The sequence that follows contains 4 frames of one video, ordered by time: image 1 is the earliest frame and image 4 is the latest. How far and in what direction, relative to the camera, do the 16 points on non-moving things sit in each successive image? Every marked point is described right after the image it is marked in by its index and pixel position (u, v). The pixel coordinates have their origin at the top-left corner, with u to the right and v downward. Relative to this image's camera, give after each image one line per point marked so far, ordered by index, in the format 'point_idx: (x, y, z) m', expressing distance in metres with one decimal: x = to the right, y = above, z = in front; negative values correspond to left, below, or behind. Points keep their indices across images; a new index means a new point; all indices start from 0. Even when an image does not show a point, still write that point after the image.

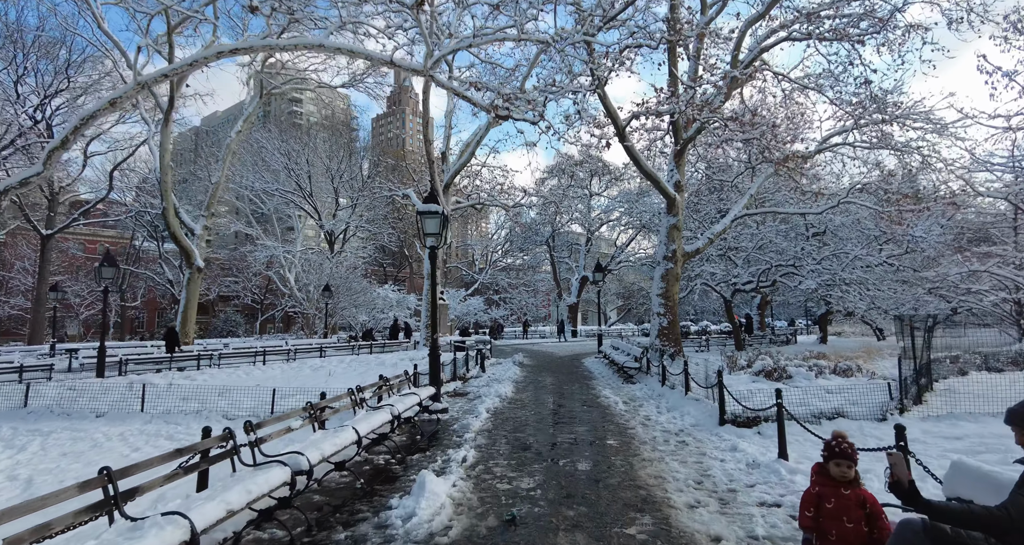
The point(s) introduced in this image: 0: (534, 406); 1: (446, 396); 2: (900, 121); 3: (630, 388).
0: (+0.4, -2.7, +11.1) m
1: (-1.4, -2.7, +12.2) m
2: (+13.0, +5.0, +18.5) m
3: (+2.8, -2.8, +13.2) m
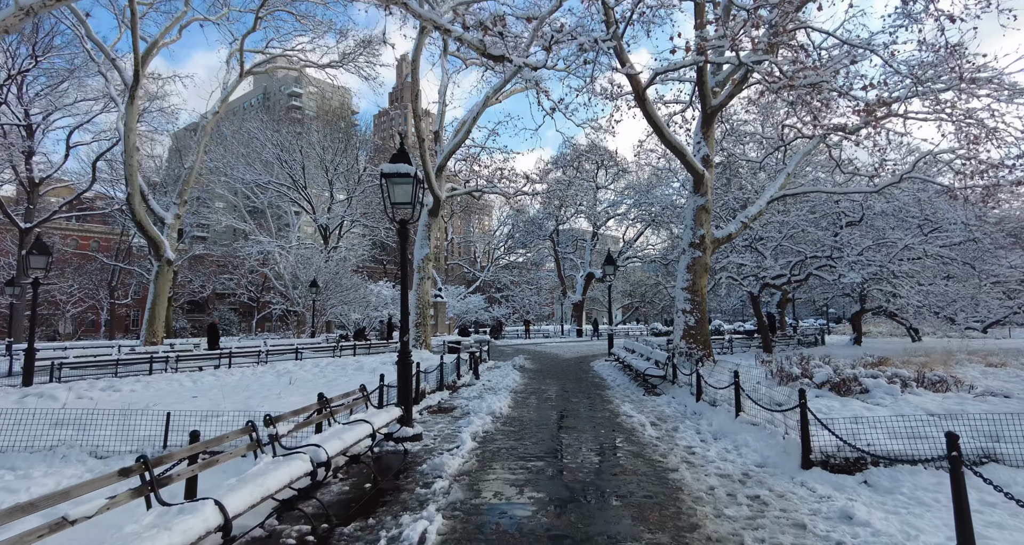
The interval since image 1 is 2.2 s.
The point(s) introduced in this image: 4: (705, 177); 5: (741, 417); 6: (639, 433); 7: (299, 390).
0: (+0.4, -2.4, +8.6) m
1: (-1.5, -2.5, +9.7) m
2: (+13.0, +5.3, +15.9) m
3: (+2.7, -2.5, +10.6) m
4: (+5.1, +2.5, +14.7) m
5: (+3.2, -2.1, +7.9) m
6: (+1.9, -2.4, +8.3) m
7: (-4.5, -2.5, +11.8) m
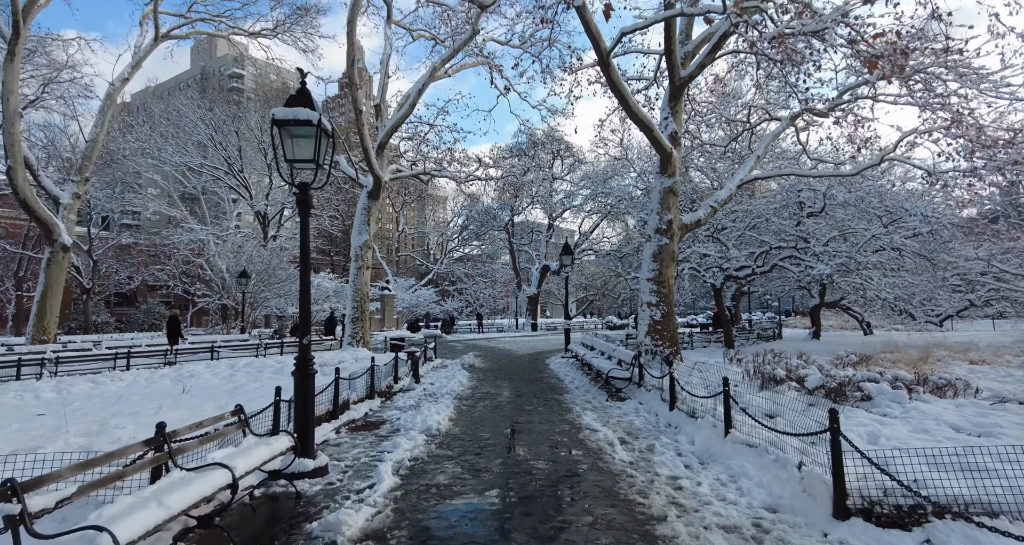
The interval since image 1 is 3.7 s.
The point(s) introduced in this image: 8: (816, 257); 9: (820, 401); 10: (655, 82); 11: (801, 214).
0: (-0.4, -2.2, +6.8) m
1: (-2.4, -2.3, +7.8) m
2: (+11.6, +5.5, +15.0) m
3: (+1.8, -2.3, +9.1) m
4: (+3.8, +2.8, +13.2) m
5: (+2.5, -1.9, +6.4) m
6: (+1.1, -2.2, +6.6) m
7: (-5.5, -2.2, +9.6) m
8: (+10.7, +0.5, +19.7) m
9: (+4.3, -1.8, +7.7) m
10: (+4.2, +5.6, +16.6) m
11: (+10.3, +2.0, +19.8) m
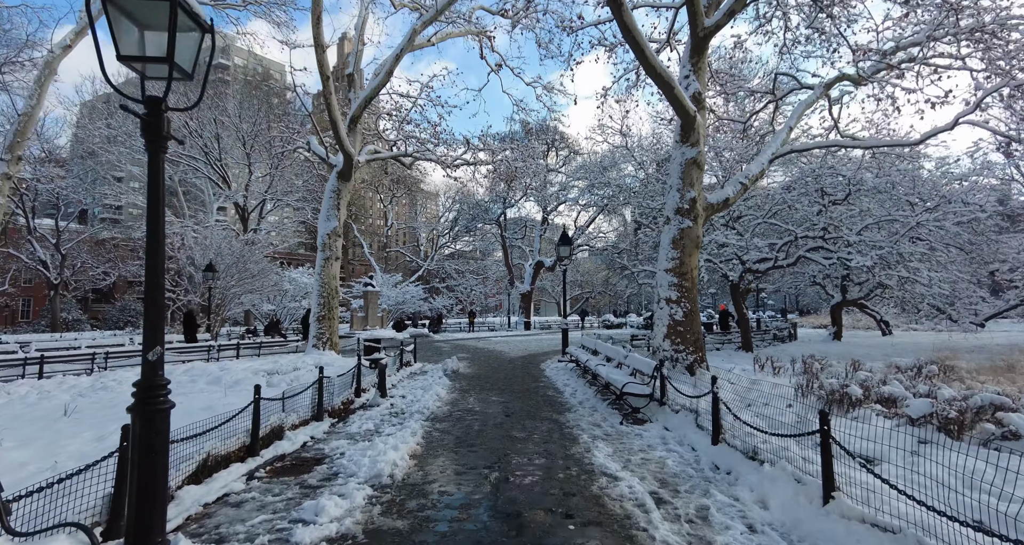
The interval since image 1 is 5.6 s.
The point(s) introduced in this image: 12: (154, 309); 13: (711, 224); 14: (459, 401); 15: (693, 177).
0: (-0.5, -2.0, +4.5) m
1: (-2.5, -2.1, +5.4) m
2: (+11.4, +5.7, +12.8) m
3: (+1.6, -2.1, +6.8) m
4: (+3.6, +3.0, +10.9) m
5: (+2.4, -1.7, +4.1) m
6: (+1.0, -2.0, +4.3) m
7: (-5.7, -2.0, +7.2) m
8: (+10.4, +0.8, +17.5) m
9: (+4.1, -1.6, +5.4) m
10: (+4.0, +5.9, +14.3) m
11: (+10.0, +2.3, +17.6) m
12: (-2.4, -0.3, +3.7) m
13: (+6.8, +1.6, +19.2) m
14: (-1.0, -2.4, +10.3) m
15: (+3.6, +1.9, +11.1) m
